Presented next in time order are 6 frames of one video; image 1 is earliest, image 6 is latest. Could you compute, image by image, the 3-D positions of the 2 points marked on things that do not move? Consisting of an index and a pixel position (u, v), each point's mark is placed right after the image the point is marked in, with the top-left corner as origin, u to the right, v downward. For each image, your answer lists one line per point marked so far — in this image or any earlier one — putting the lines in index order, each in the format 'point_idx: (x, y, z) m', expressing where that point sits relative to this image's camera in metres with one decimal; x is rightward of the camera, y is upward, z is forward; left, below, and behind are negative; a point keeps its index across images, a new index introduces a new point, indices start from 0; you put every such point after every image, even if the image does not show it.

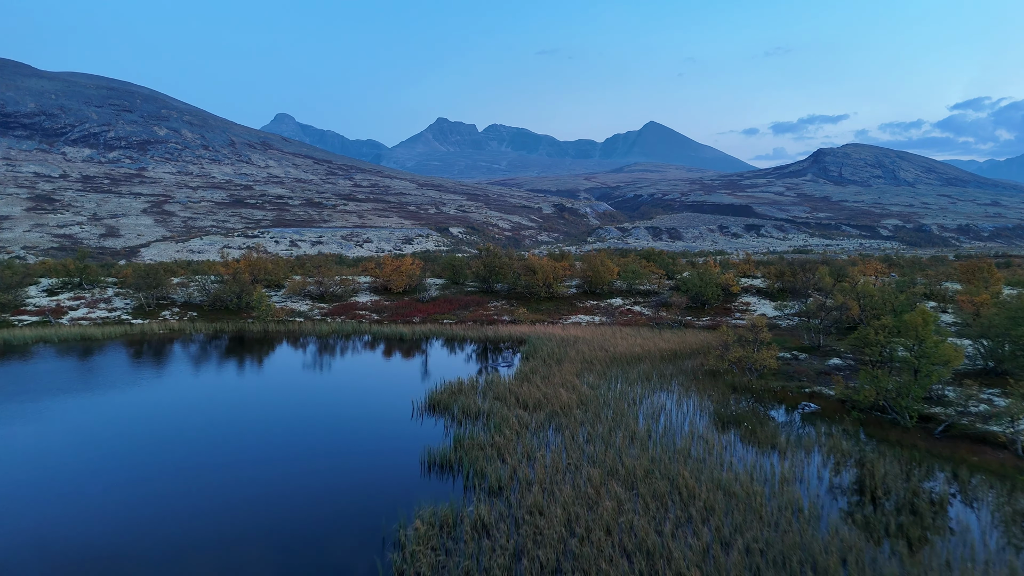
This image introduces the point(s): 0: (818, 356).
0: (+12.1, -2.7, +17.3) m
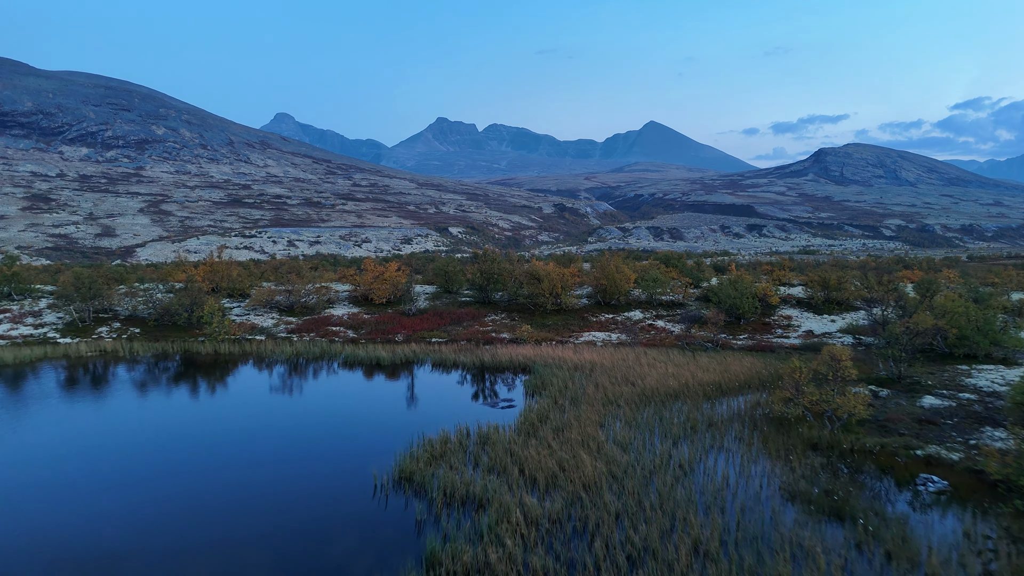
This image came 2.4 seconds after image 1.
0: (+12.1, -3.3, +13.7) m
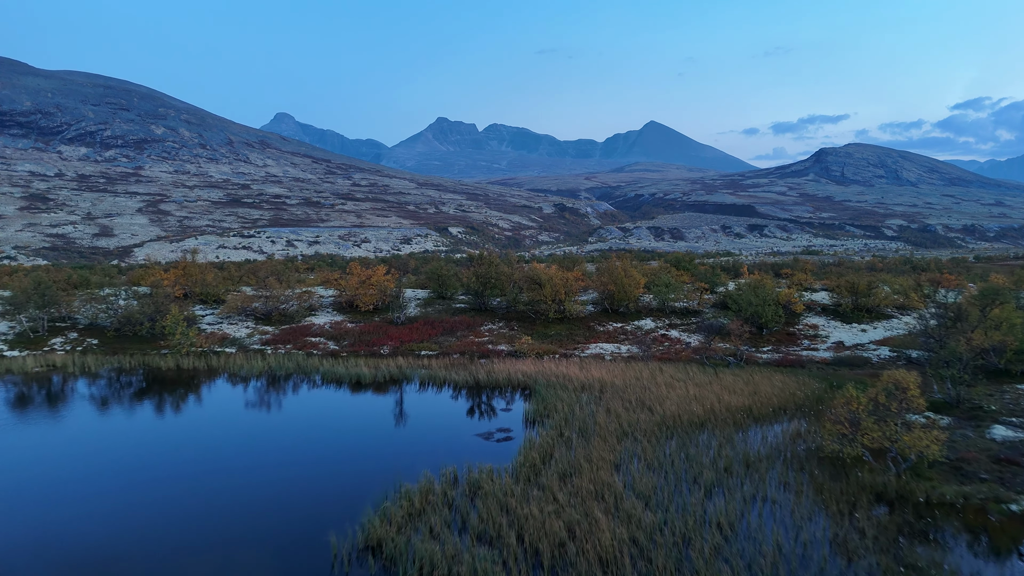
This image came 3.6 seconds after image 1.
0: (+12.1, -3.5, +11.7) m
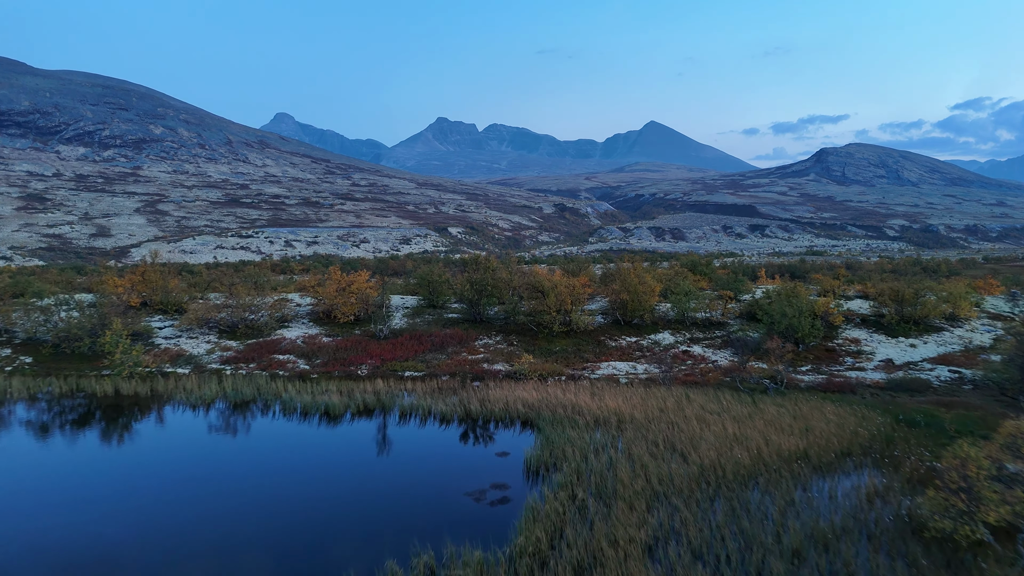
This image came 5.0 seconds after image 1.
0: (+12.0, -3.9, +9.3) m
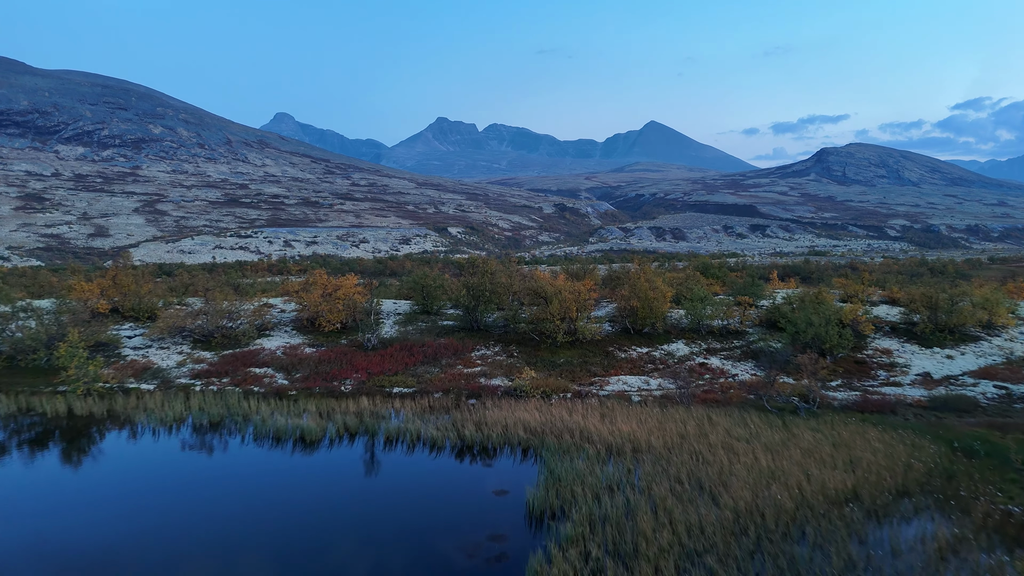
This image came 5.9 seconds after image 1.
0: (+12.0, -4.1, +7.9) m
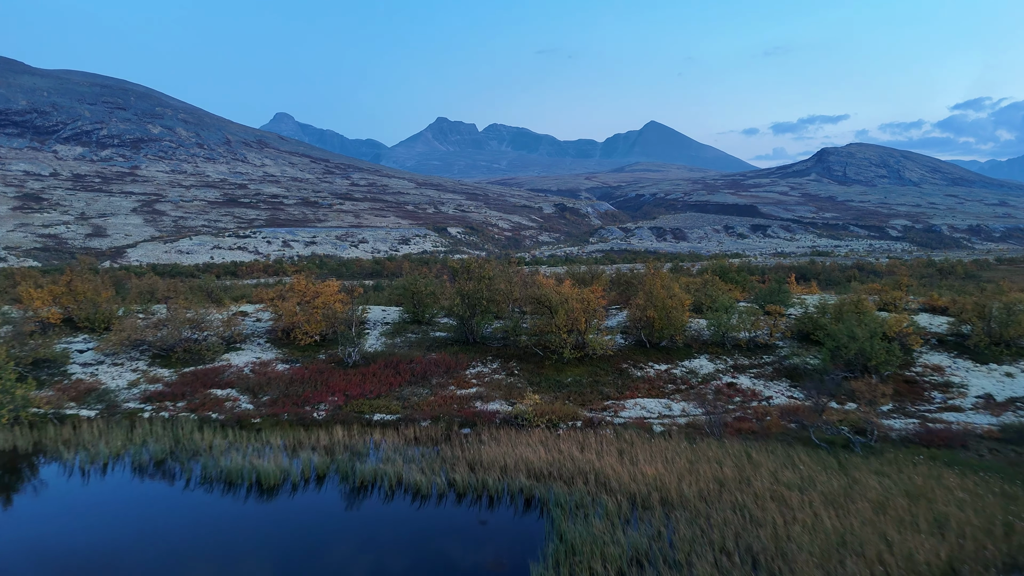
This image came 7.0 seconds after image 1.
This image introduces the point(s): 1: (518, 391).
0: (+12.0, -4.3, +6.1) m
1: (+0.2, -3.9, +19.9) m
